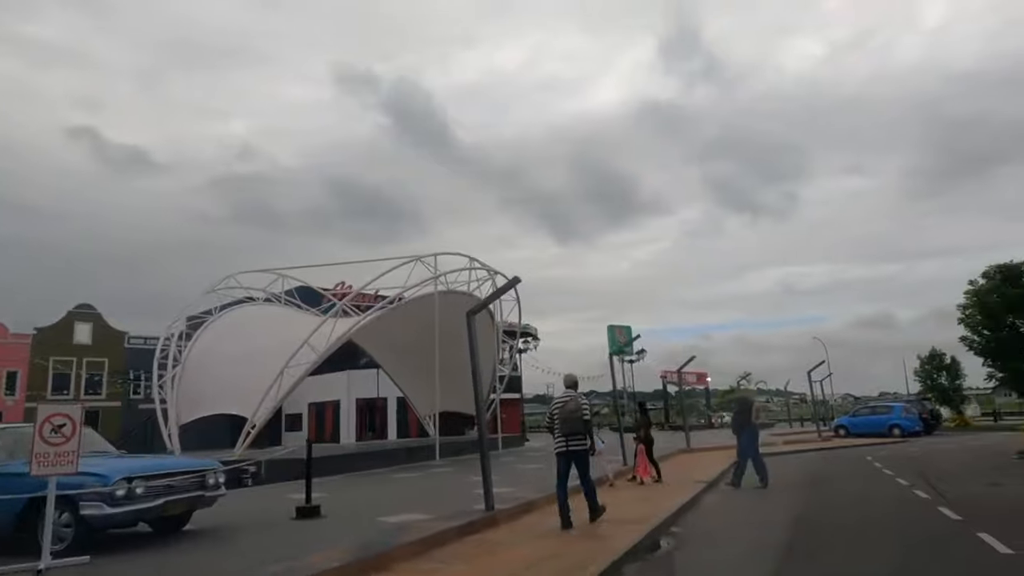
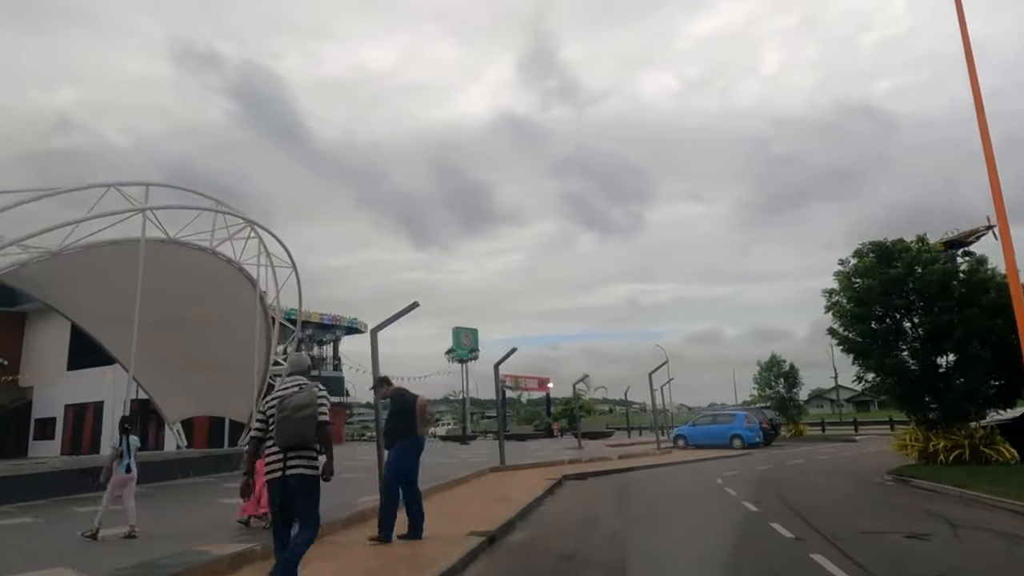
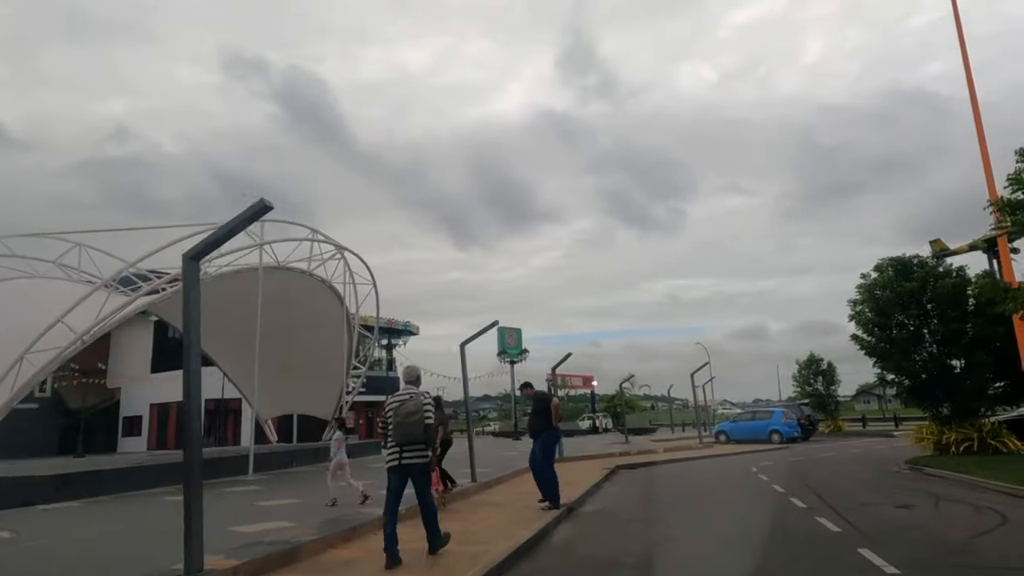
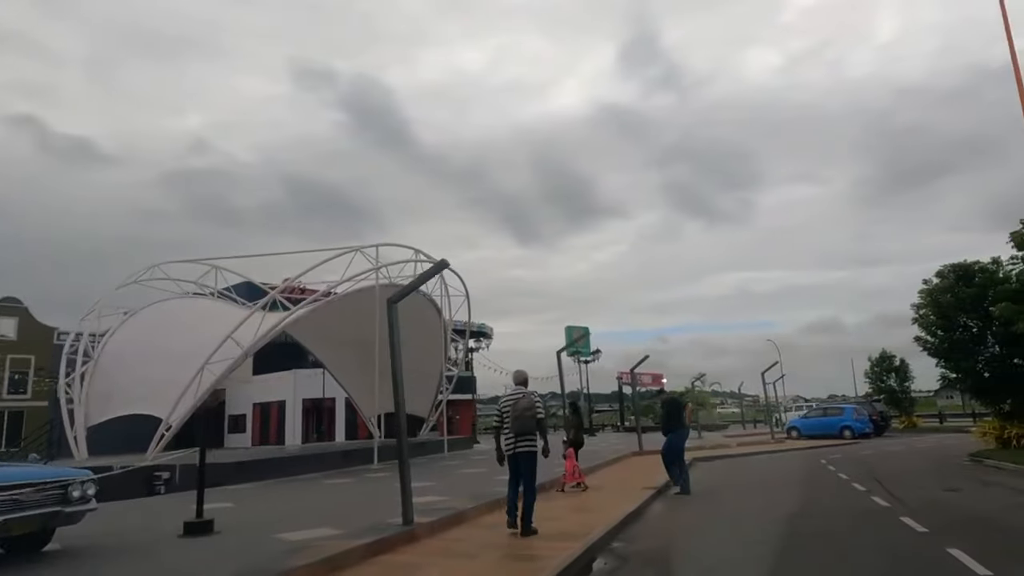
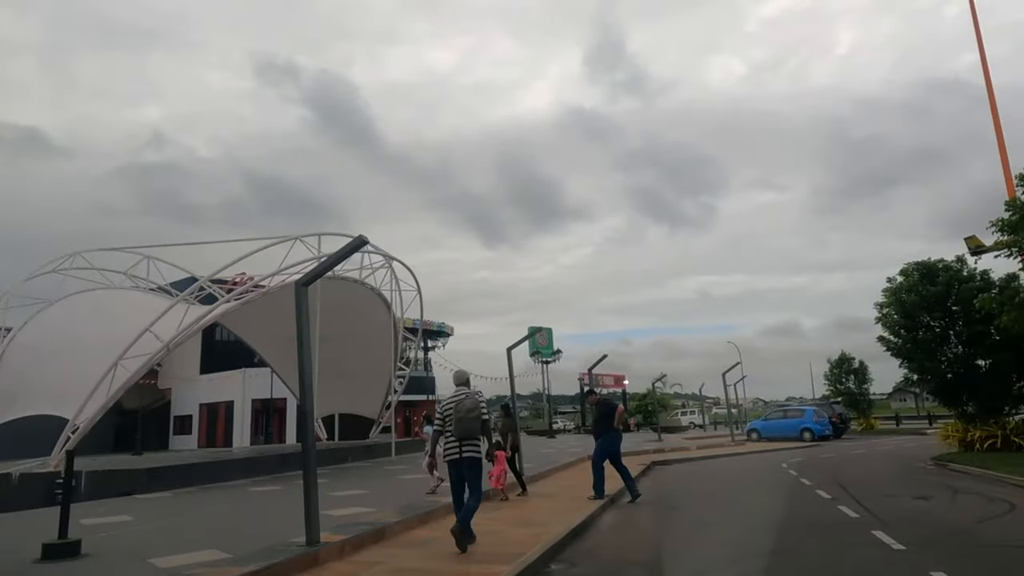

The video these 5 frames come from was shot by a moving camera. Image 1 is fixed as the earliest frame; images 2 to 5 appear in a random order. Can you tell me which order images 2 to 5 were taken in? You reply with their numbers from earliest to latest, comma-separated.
4, 5, 3, 2
